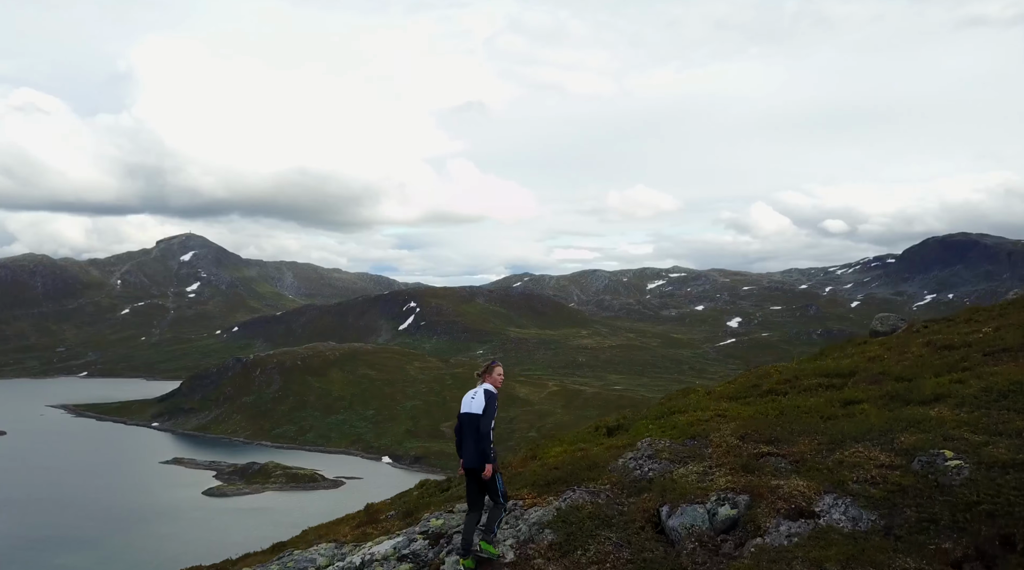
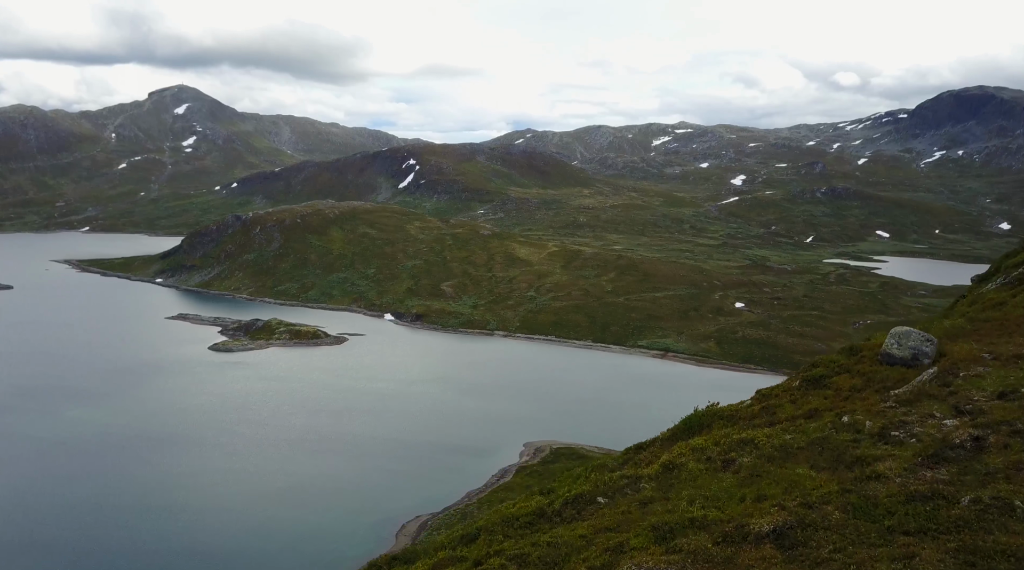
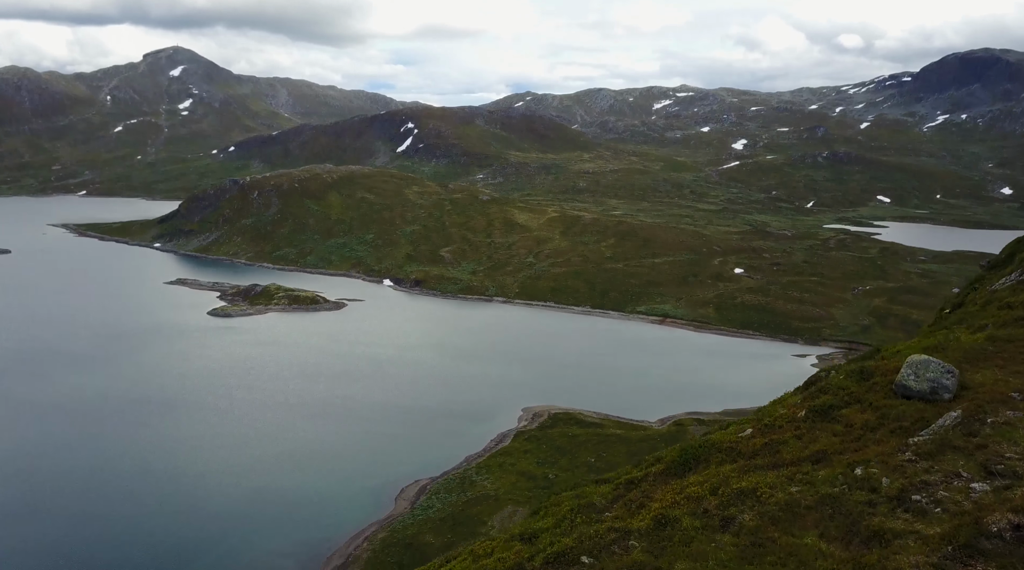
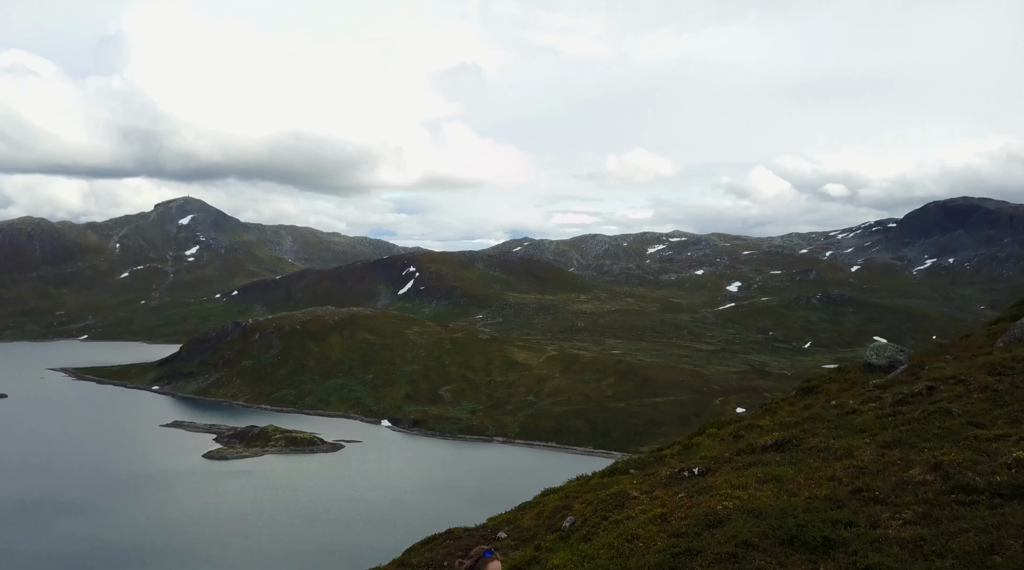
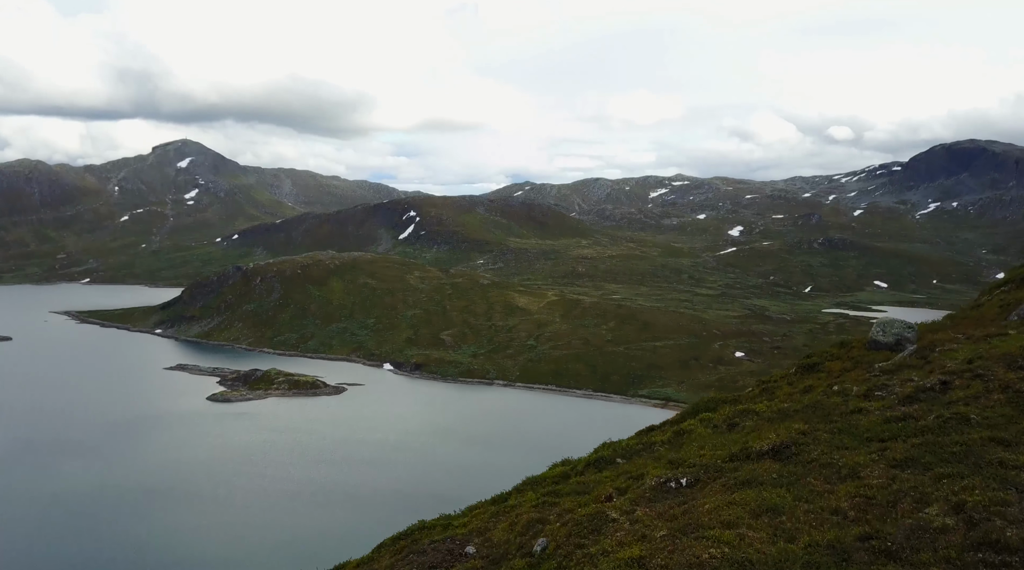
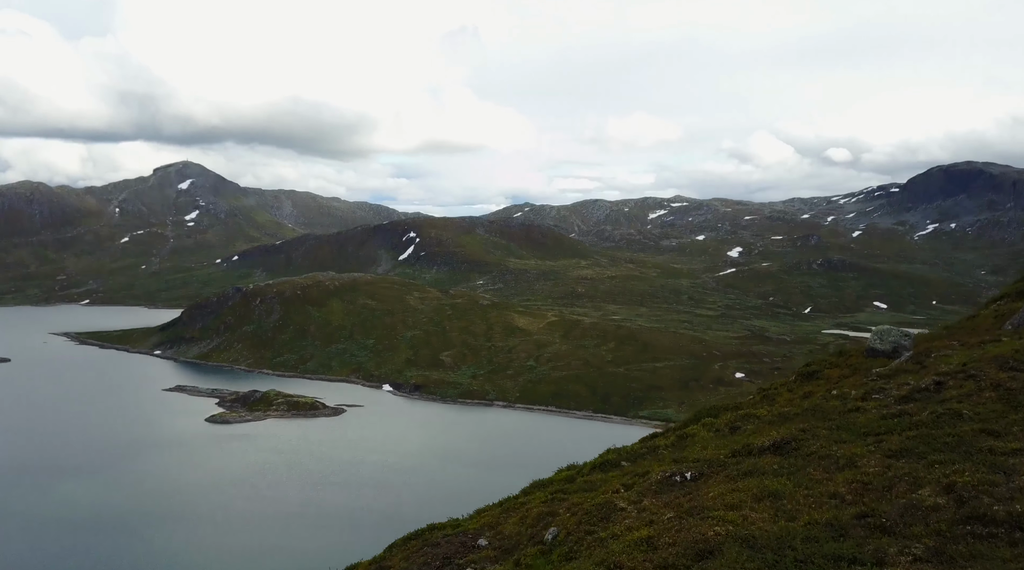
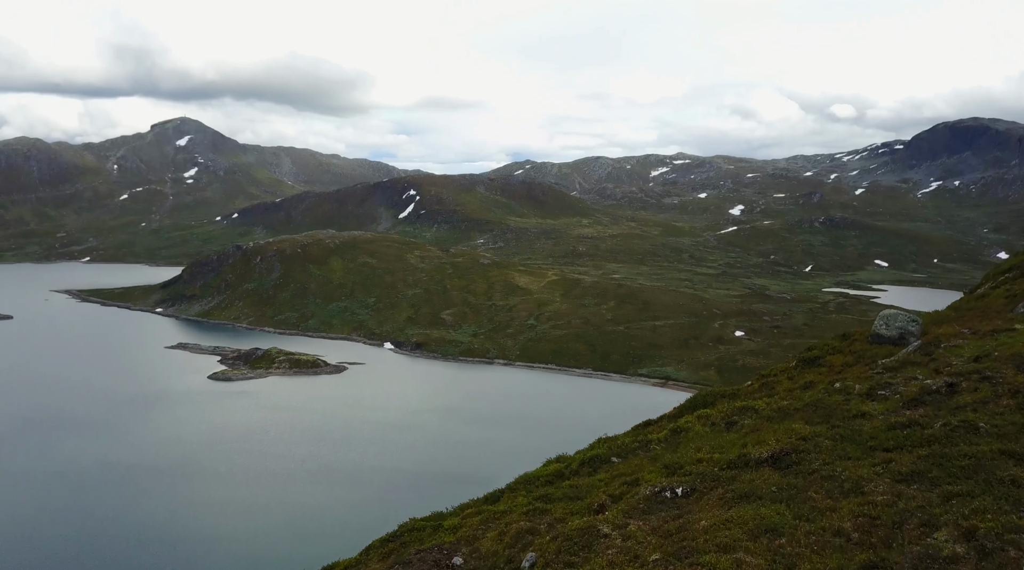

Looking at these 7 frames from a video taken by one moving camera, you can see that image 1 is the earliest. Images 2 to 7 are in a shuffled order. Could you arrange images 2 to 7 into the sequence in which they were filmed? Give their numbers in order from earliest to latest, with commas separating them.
4, 6, 5, 7, 2, 3
